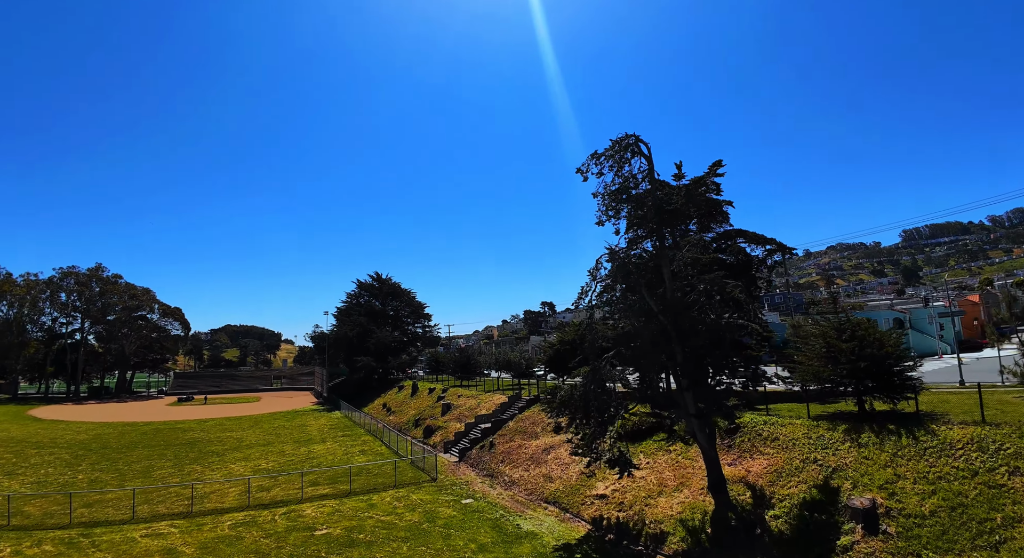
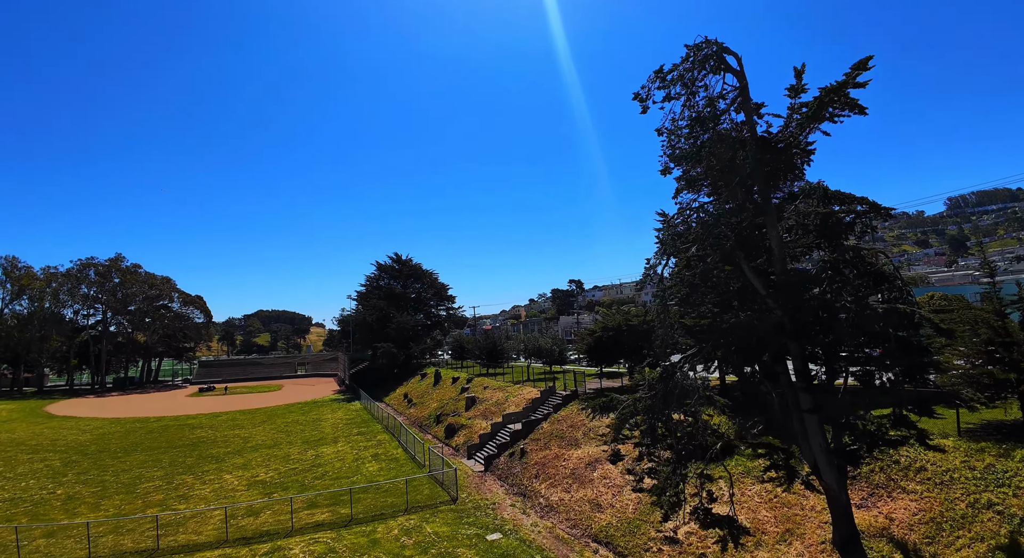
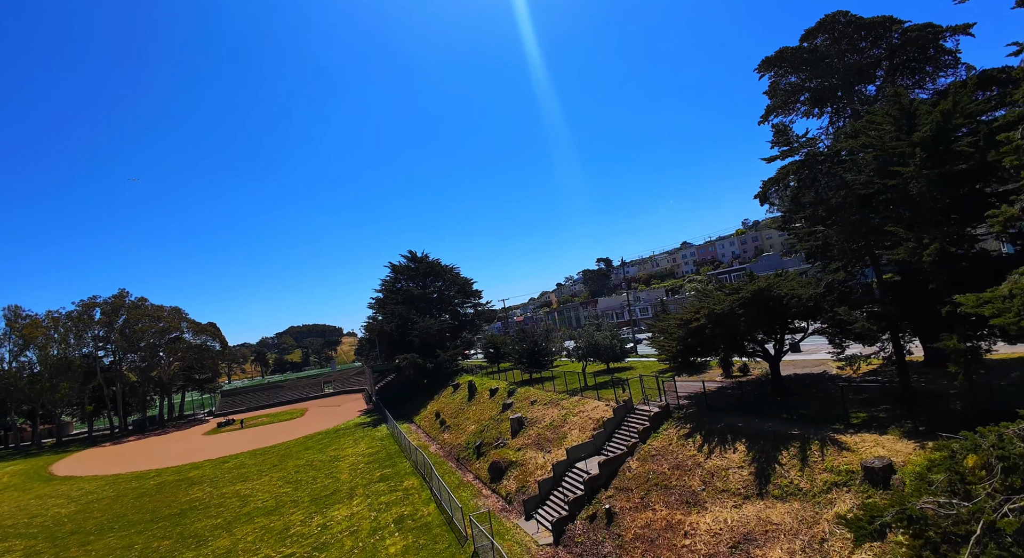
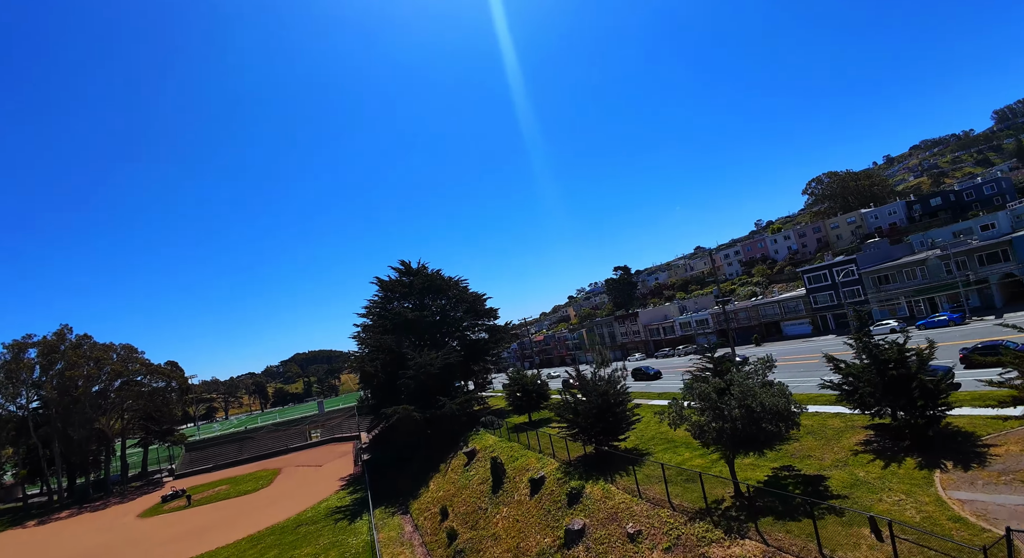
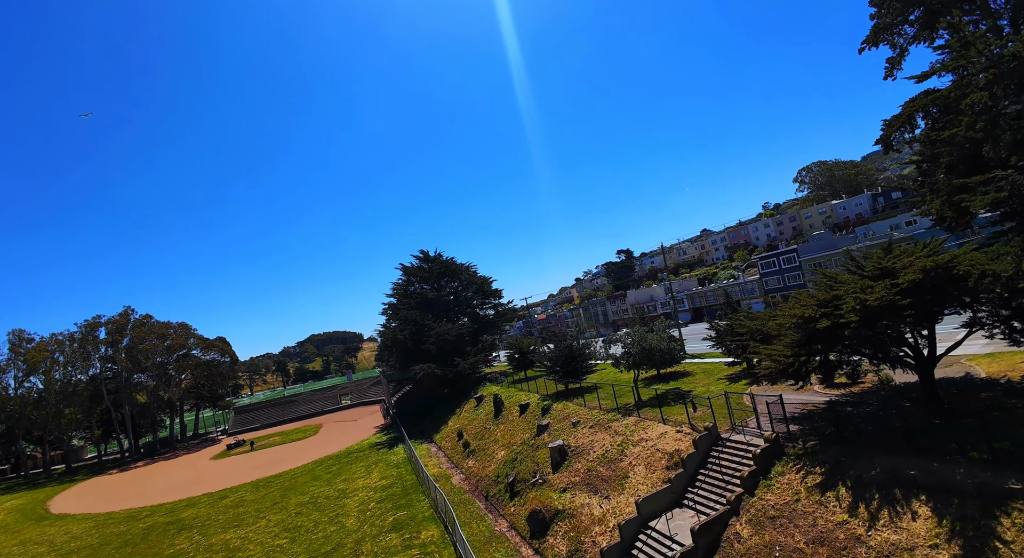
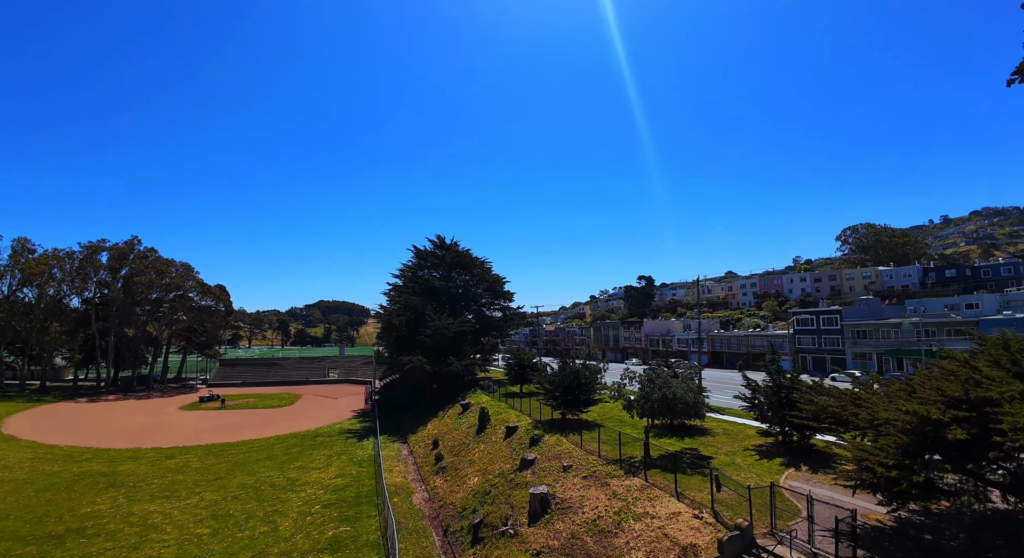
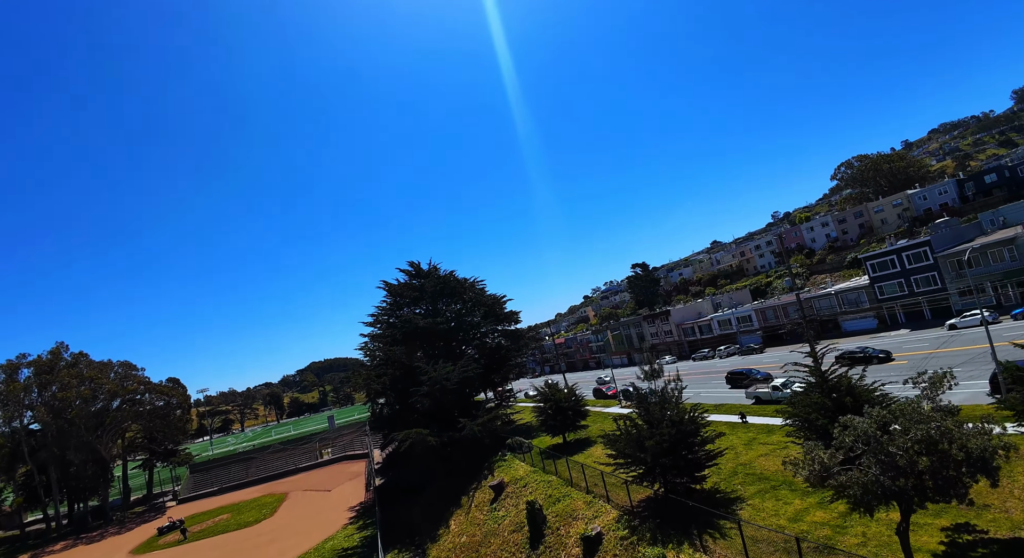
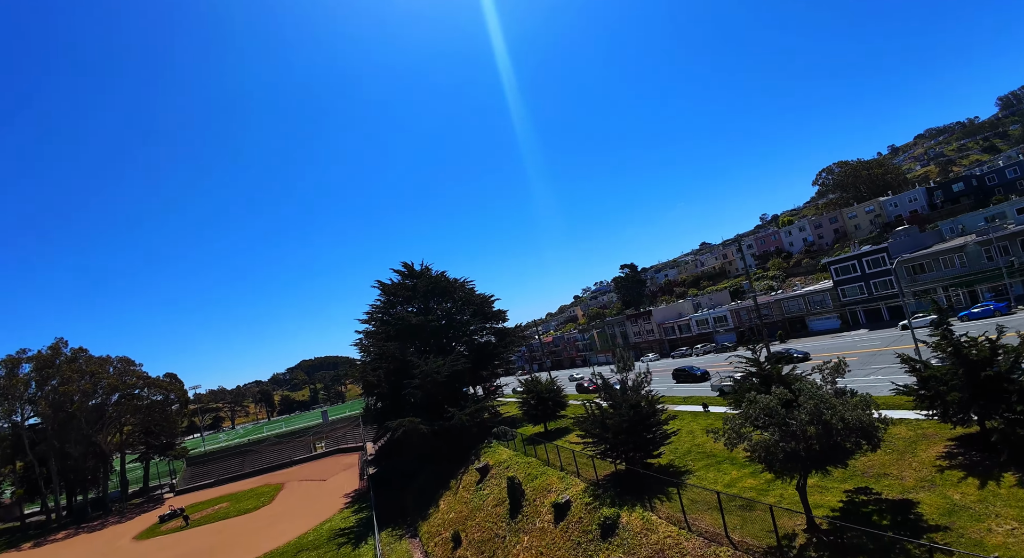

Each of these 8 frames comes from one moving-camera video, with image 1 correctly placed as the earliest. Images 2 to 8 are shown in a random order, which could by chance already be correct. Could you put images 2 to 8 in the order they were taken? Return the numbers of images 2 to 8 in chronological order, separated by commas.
2, 3, 5, 6, 4, 8, 7
